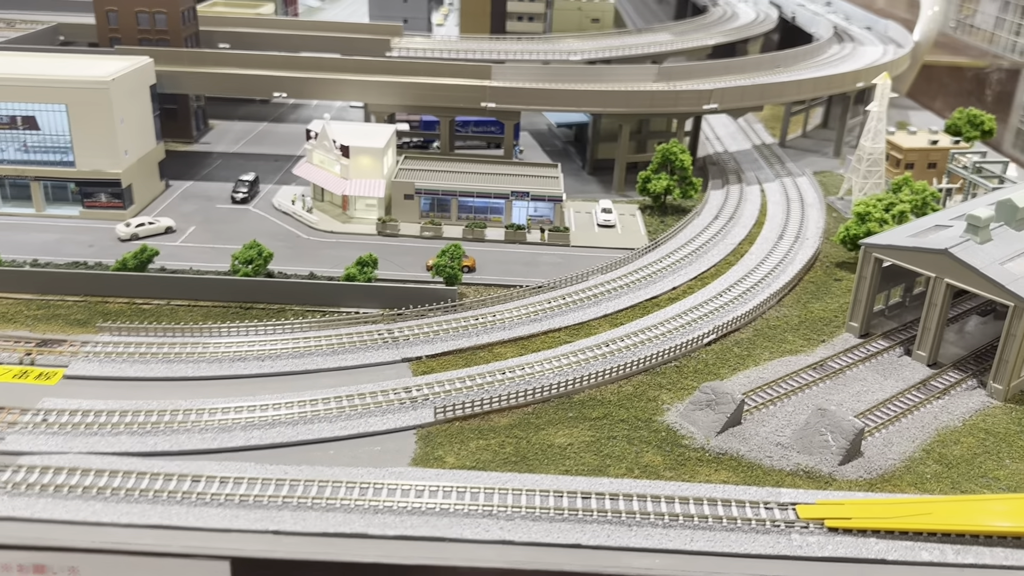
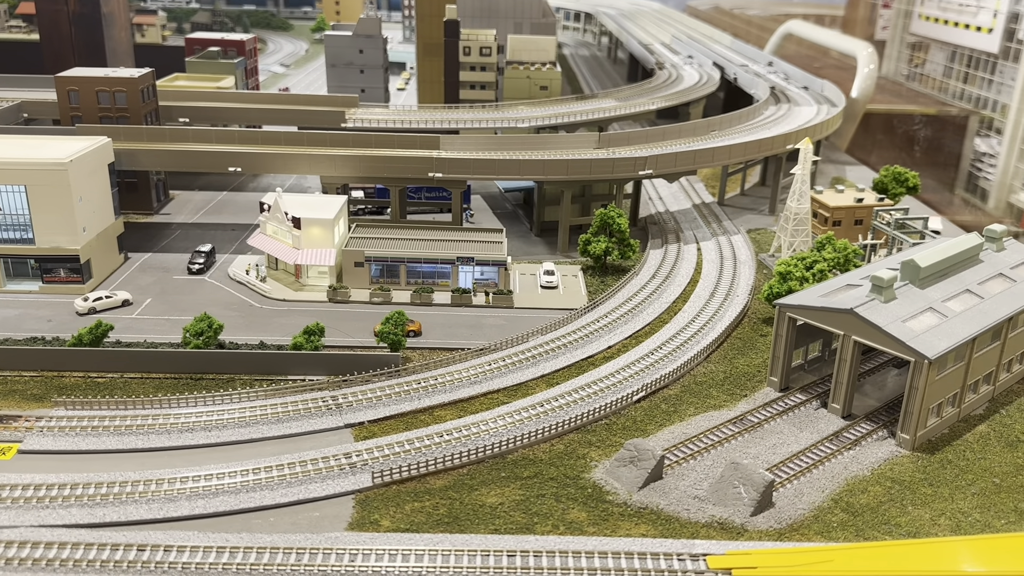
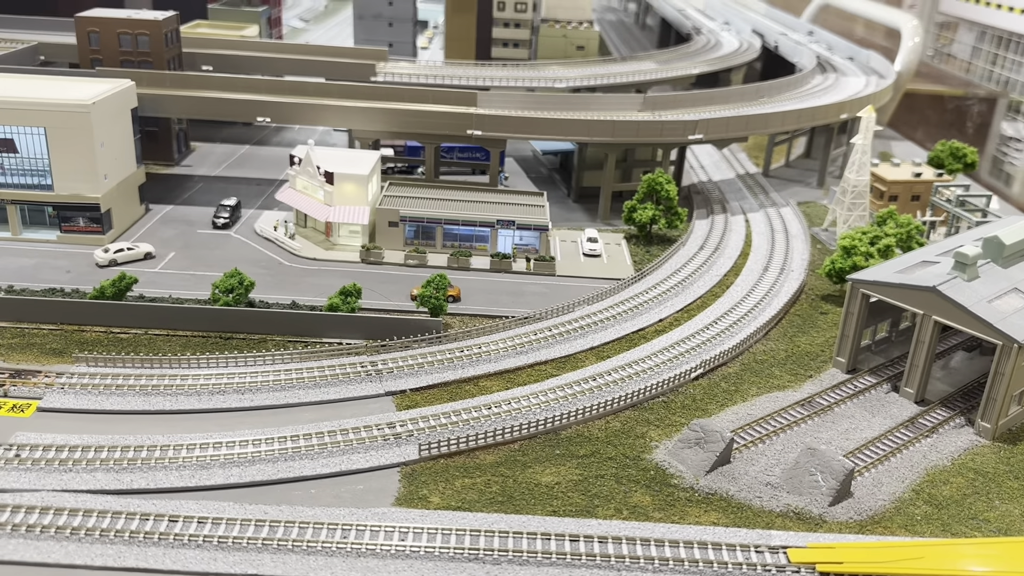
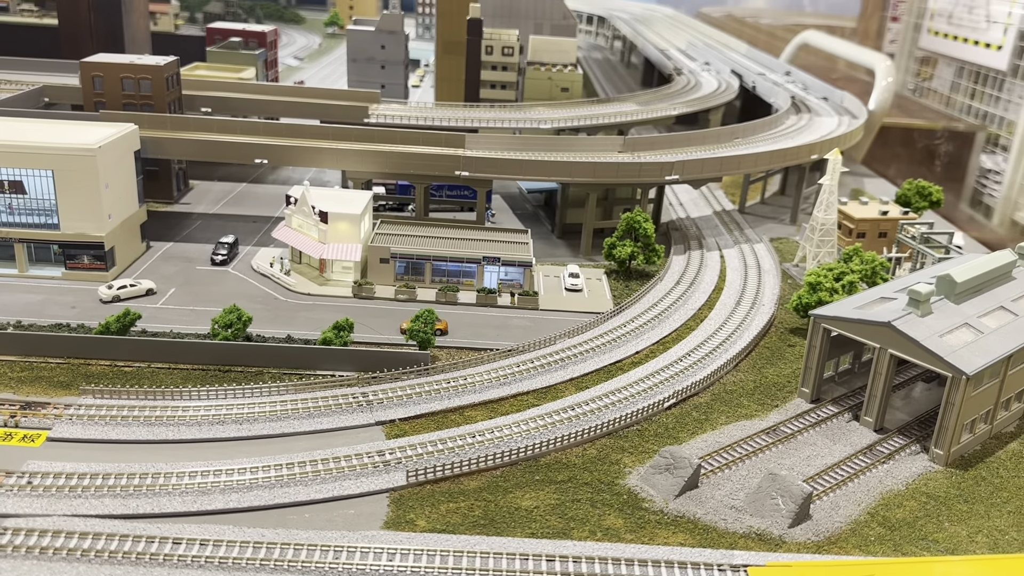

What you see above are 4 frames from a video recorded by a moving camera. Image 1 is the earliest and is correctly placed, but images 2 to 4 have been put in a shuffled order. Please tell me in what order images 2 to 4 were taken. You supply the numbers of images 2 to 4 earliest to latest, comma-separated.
3, 4, 2
